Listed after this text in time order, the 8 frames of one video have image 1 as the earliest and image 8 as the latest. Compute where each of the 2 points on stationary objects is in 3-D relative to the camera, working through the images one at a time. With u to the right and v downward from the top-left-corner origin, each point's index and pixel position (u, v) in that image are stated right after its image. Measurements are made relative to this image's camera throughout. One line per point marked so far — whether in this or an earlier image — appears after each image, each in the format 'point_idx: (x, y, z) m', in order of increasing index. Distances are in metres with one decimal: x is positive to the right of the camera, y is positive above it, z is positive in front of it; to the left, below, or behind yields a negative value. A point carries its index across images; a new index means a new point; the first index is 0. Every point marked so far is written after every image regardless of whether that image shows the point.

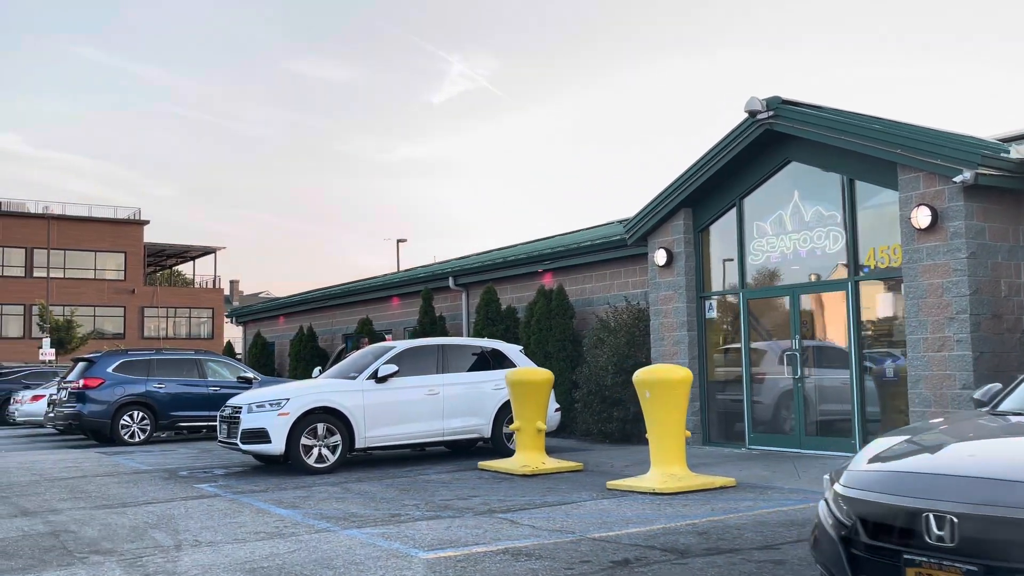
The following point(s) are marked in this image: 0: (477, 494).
0: (-0.4, -2.1, +9.6) m
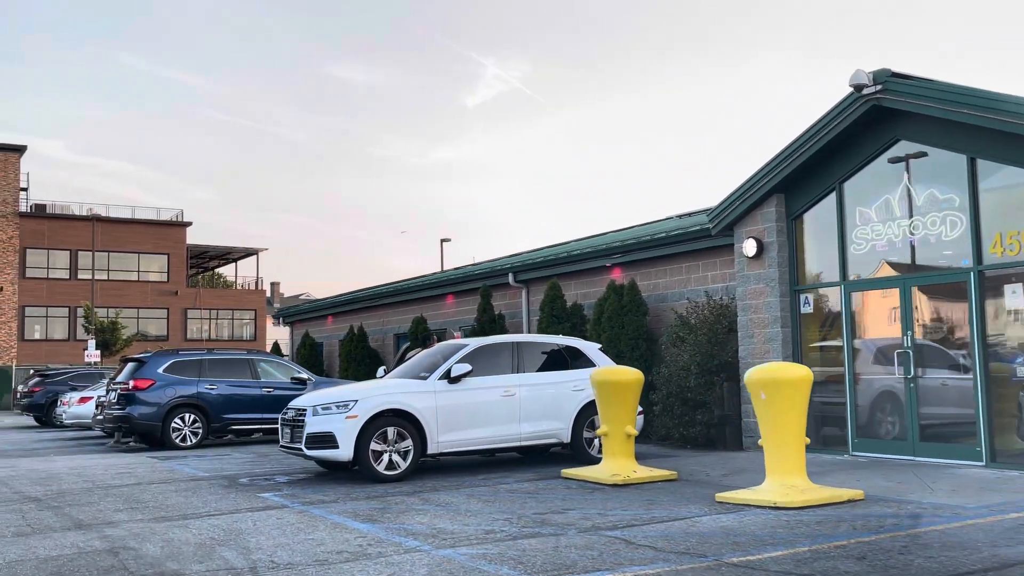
0: (+0.5, -2.0, +8.6) m
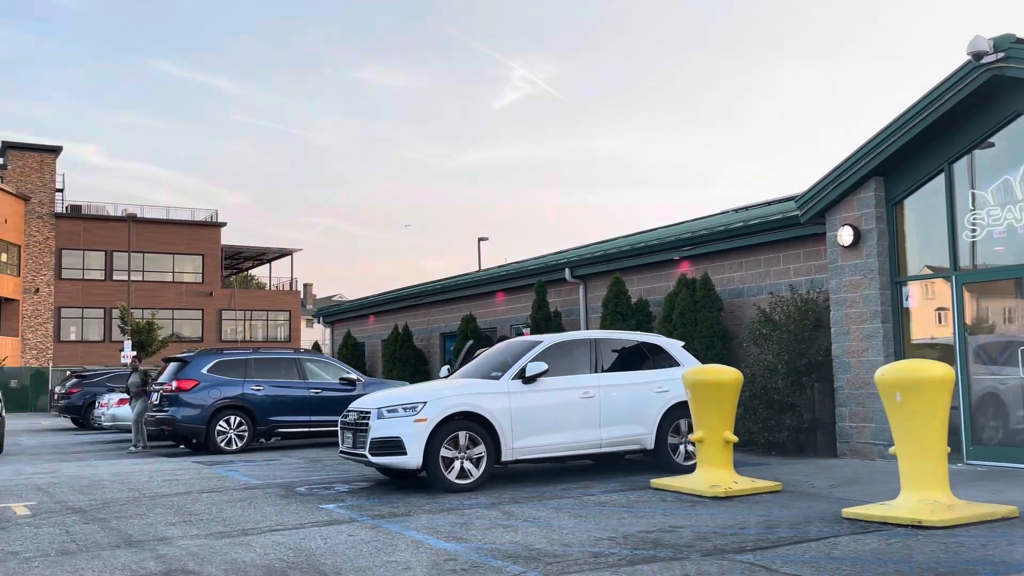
0: (+1.4, -1.9, +7.6) m
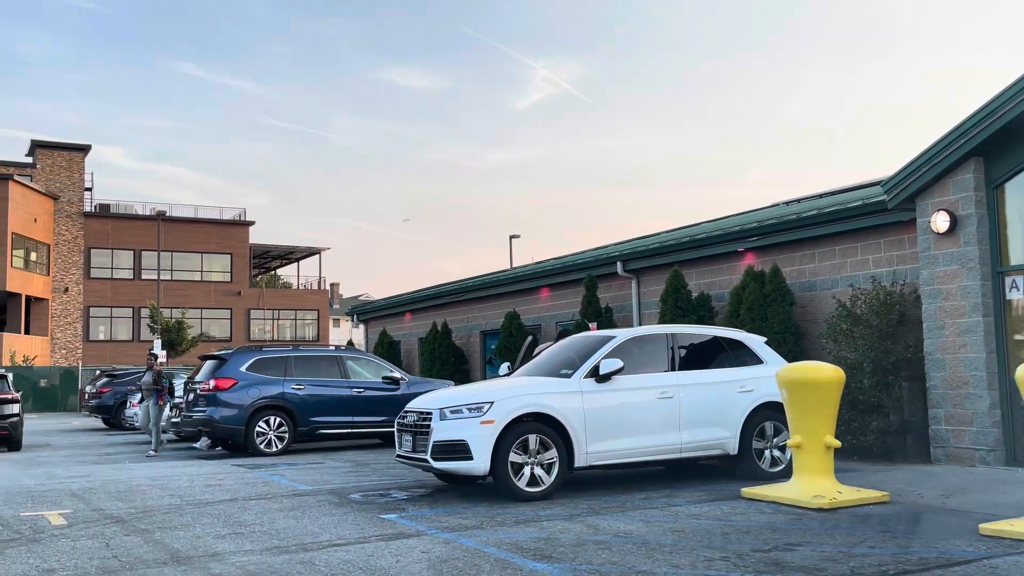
0: (+2.0, -1.8, +6.7) m
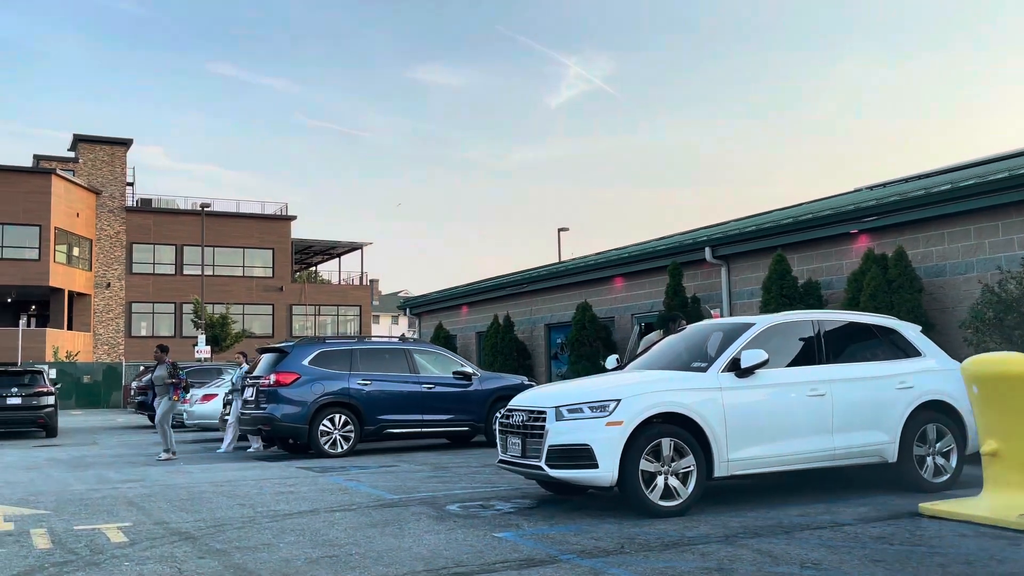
0: (+3.0, -1.6, +5.4) m
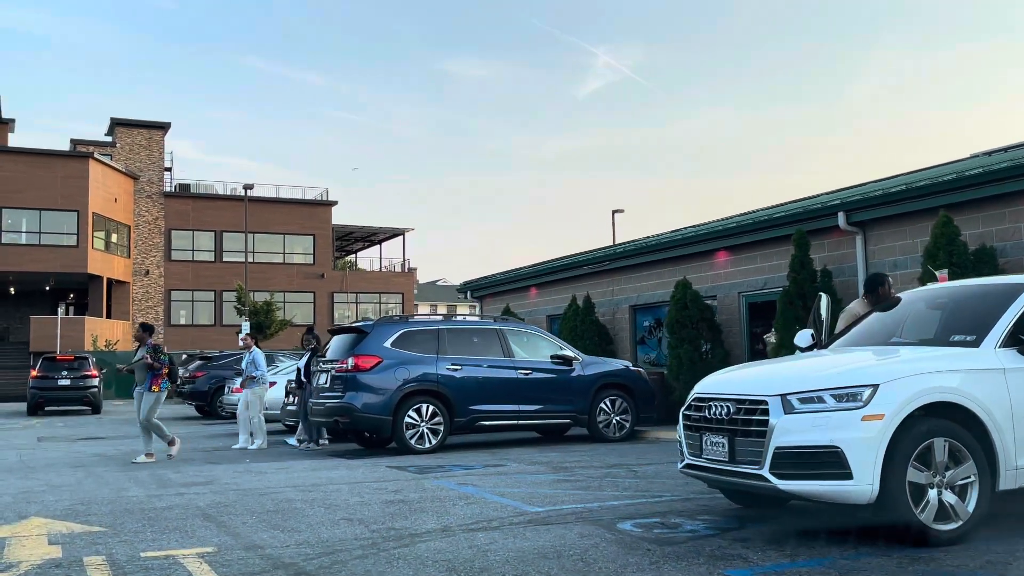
0: (+4.2, -1.3, +3.3) m
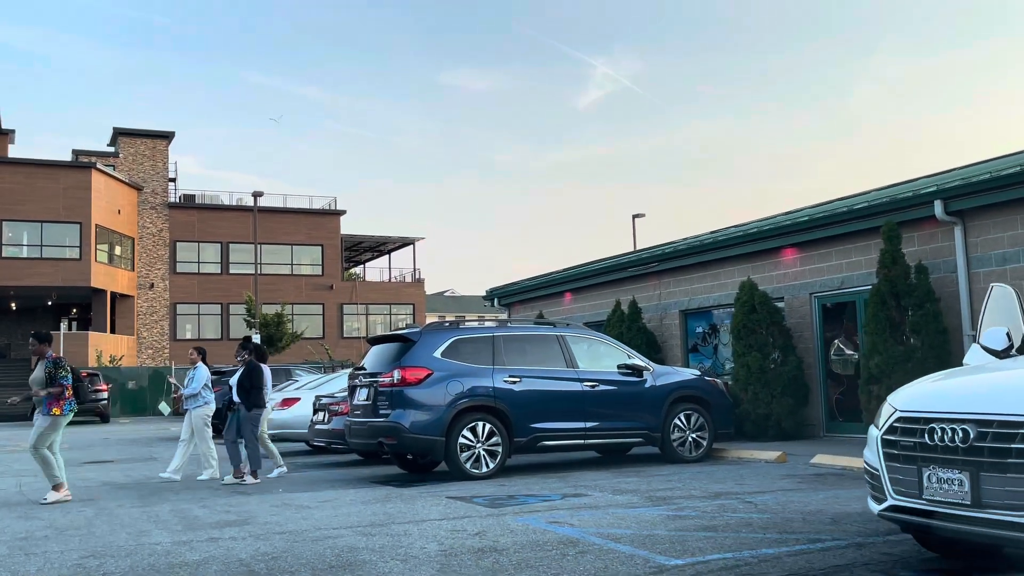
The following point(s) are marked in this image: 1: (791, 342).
0: (+4.9, -1.2, +1.8) m
1: (+4.4, -0.9, +14.8) m
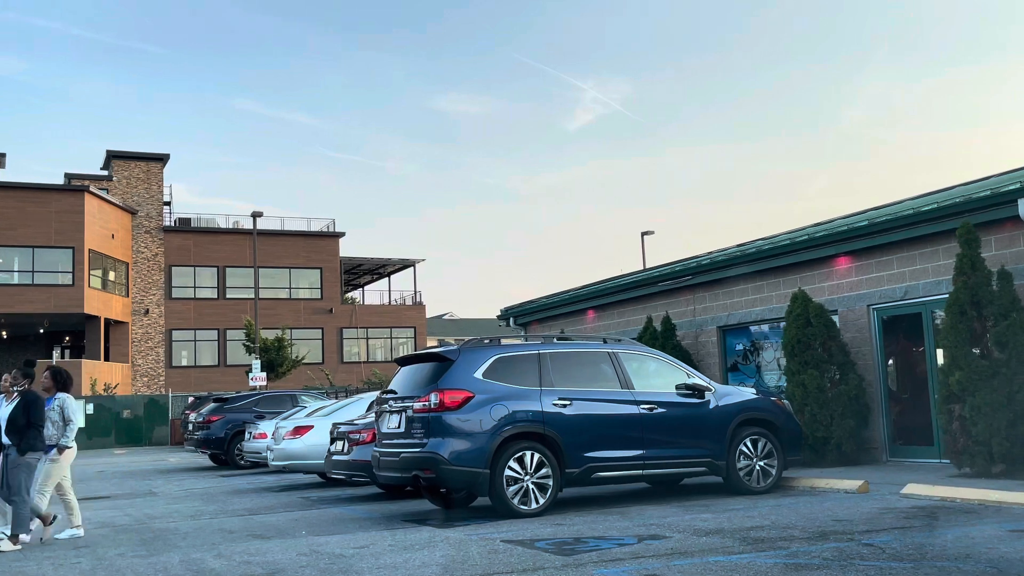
0: (+5.5, -1.0, +0.6) m
1: (+4.9, -1.0, +13.6) m
